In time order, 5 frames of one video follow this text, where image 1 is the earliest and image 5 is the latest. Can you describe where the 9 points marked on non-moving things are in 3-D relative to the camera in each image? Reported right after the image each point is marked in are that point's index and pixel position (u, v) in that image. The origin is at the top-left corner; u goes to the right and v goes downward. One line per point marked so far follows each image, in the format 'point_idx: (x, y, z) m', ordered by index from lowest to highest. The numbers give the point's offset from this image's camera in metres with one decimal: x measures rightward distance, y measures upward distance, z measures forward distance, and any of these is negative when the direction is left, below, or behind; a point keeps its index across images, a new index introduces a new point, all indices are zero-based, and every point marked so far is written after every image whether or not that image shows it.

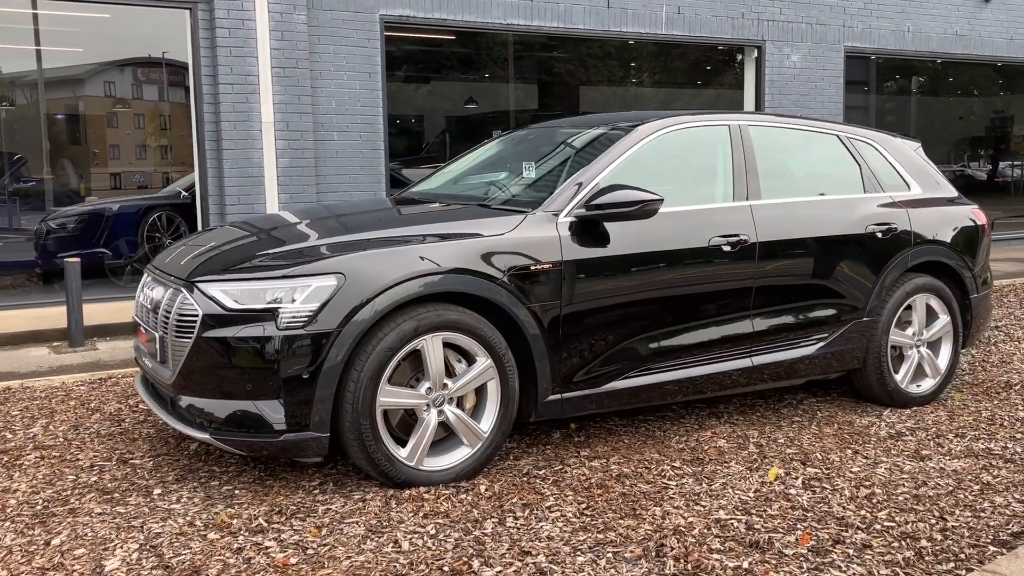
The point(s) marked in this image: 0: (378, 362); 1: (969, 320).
0: (-0.5, -0.3, +3.3) m
1: (+2.4, -0.2, +5.1) m
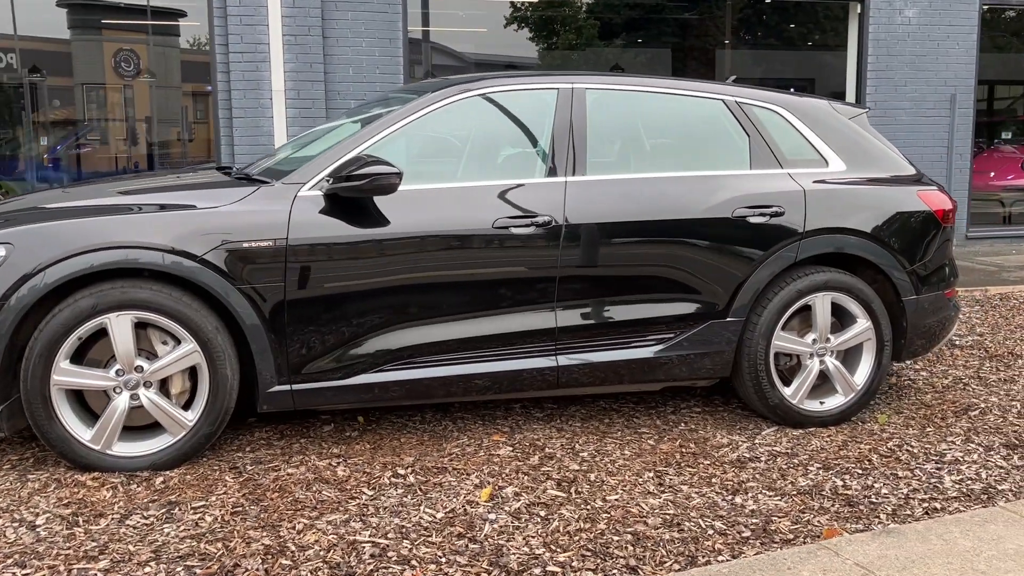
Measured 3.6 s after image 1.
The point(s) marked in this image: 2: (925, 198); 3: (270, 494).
0: (-1.5, -0.2, +3.2) m
1: (+1.7, -0.2, +4.2) m
2: (+1.8, +0.4, +4.2) m
3: (-0.8, -0.7, +3.1) m
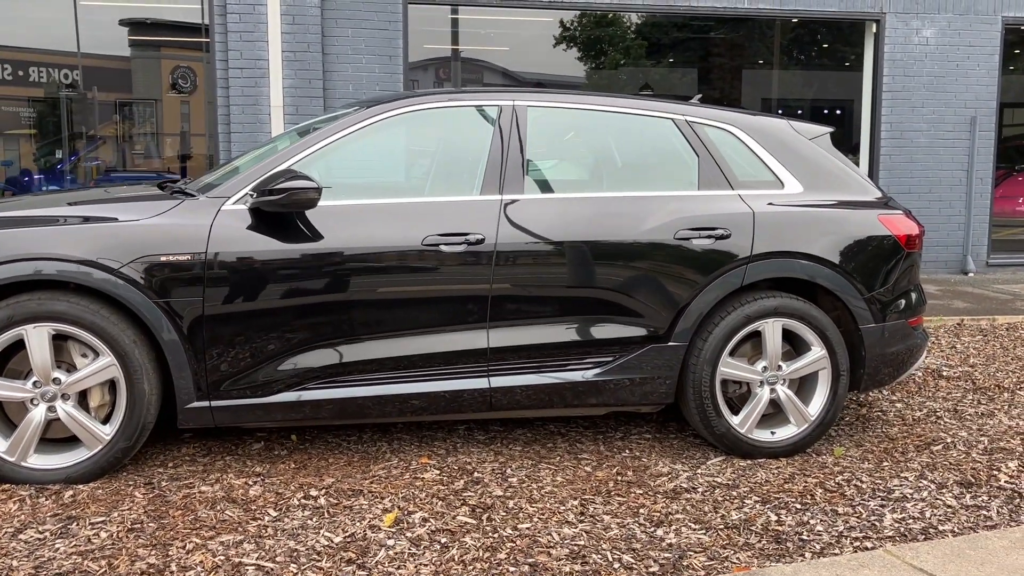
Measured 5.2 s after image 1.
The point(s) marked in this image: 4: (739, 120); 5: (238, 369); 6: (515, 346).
0: (-1.8, -0.2, +3.2) m
1: (+1.5, -0.3, +4.0) m
2: (+1.6, +0.3, +4.0) m
3: (-1.1, -0.7, +3.1) m
4: (+1.0, +0.7, +4.0) m
5: (-1.0, -0.3, +3.4) m
6: (0.0, -0.2, +3.7) m
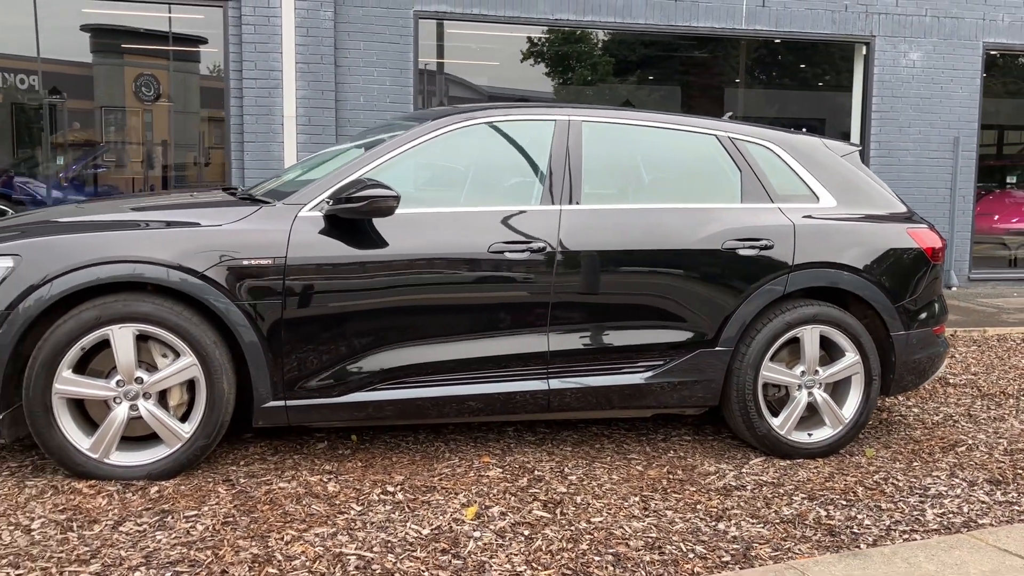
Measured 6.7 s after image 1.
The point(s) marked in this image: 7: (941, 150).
0: (-1.6, -0.2, +3.2) m
1: (+1.7, -0.3, +4.2) m
2: (+1.8, +0.2, +4.2) m
3: (-0.8, -0.7, +3.2) m
4: (+1.2, +0.7, +4.3) m
5: (-0.7, -0.3, +3.5) m
6: (+0.2, -0.2, +3.8) m
7: (+4.2, +1.3, +9.3) m
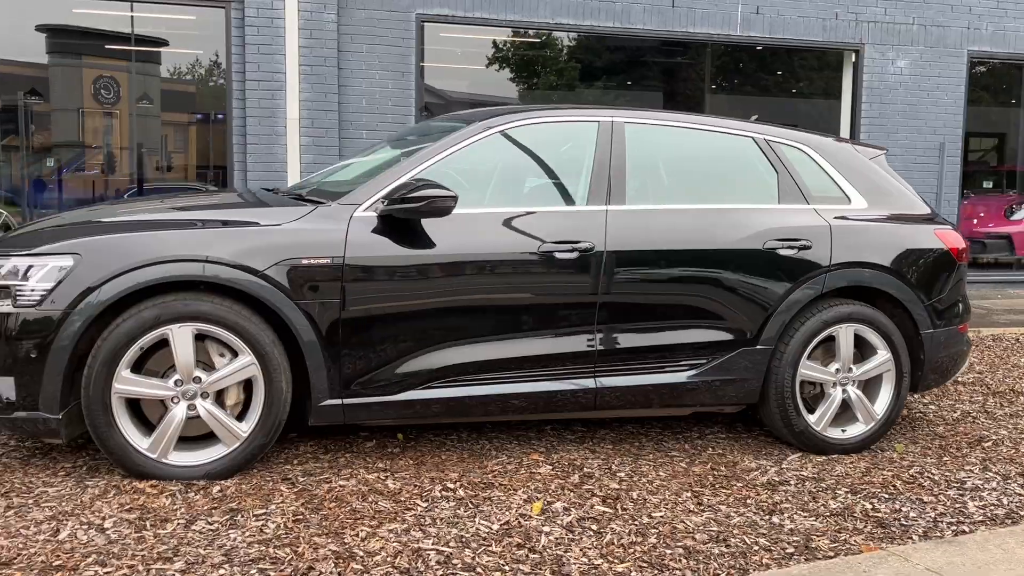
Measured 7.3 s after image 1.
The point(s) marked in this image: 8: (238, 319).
0: (-1.3, -0.2, +3.2) m
1: (+1.9, -0.3, +4.3) m
2: (+2.0, +0.2, +4.4) m
3: (-0.6, -0.7, +3.2) m
4: (+1.4, +0.7, +4.4) m
5: (-0.5, -0.3, +3.6) m
6: (+0.4, -0.2, +3.9) m
7: (+4.1, +1.3, +9.5) m
8: (-1.0, -0.1, +3.4) m
